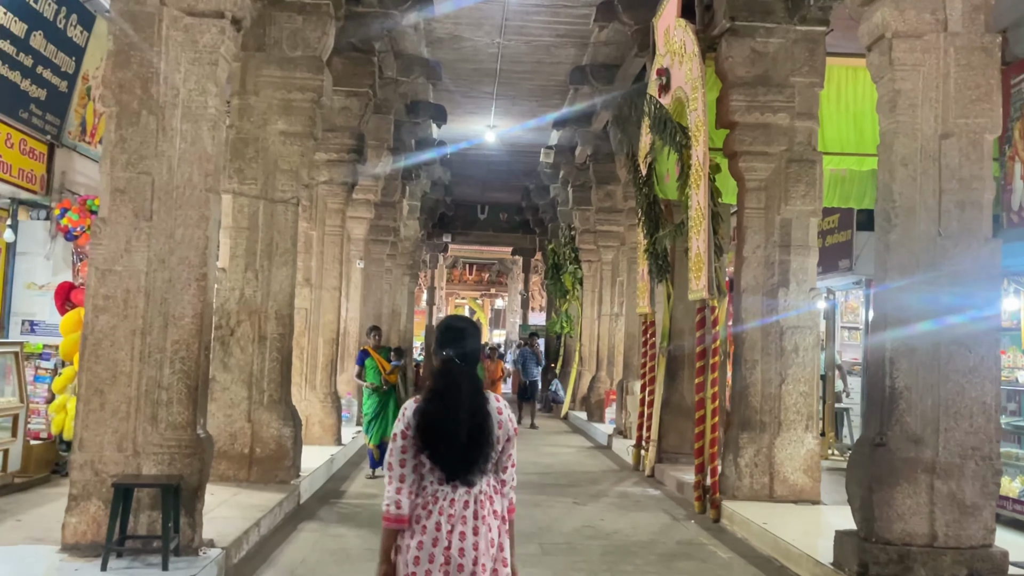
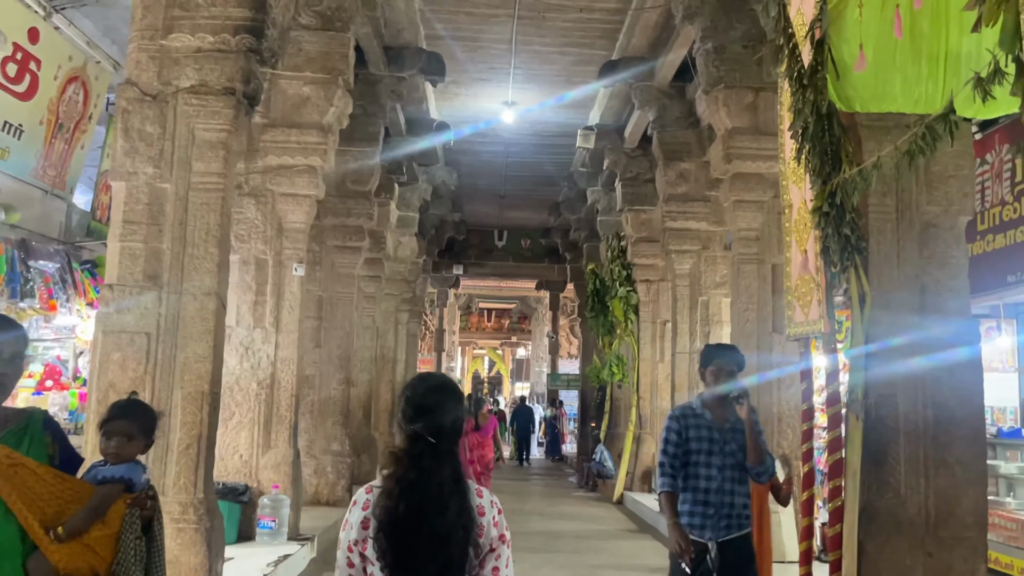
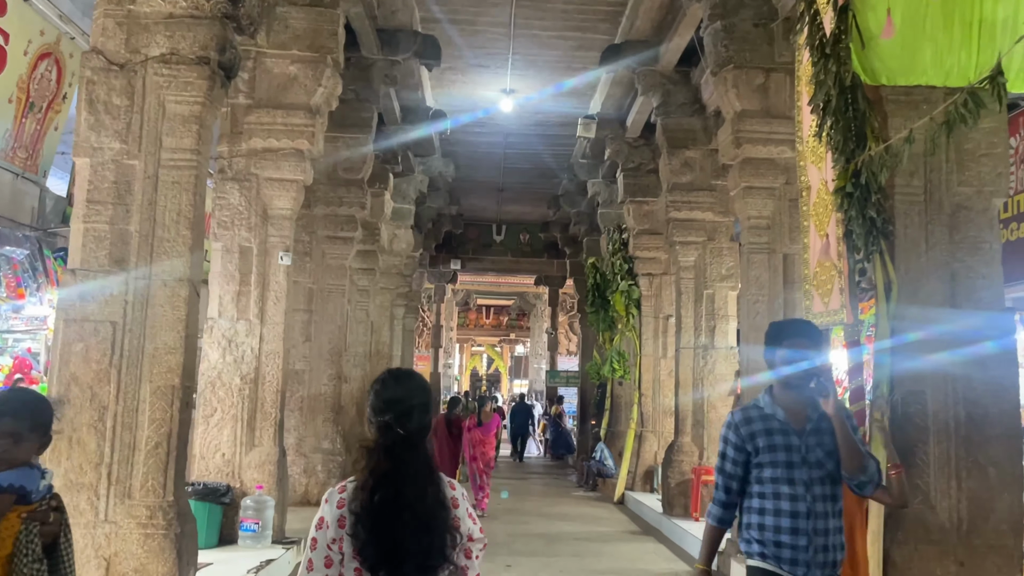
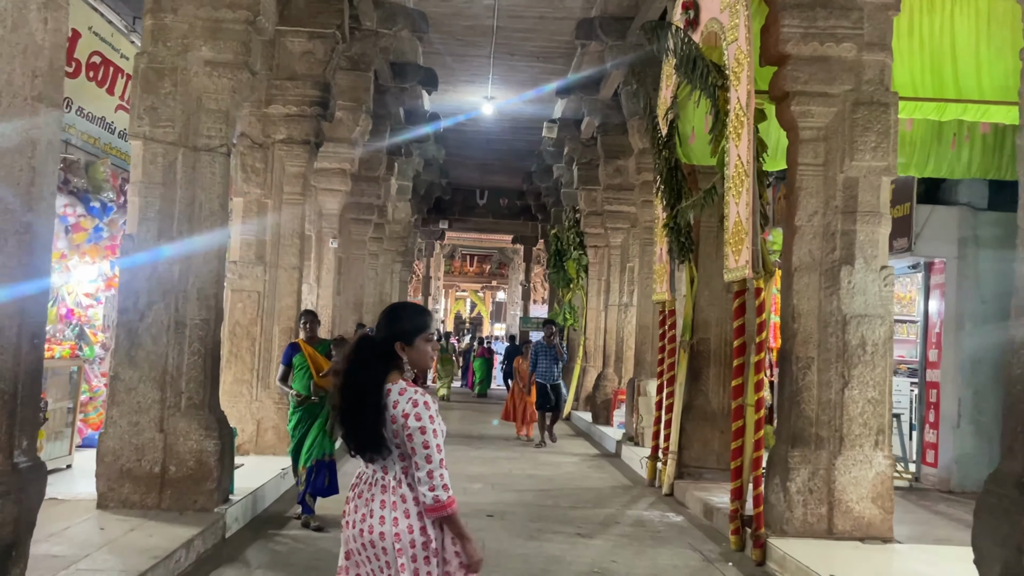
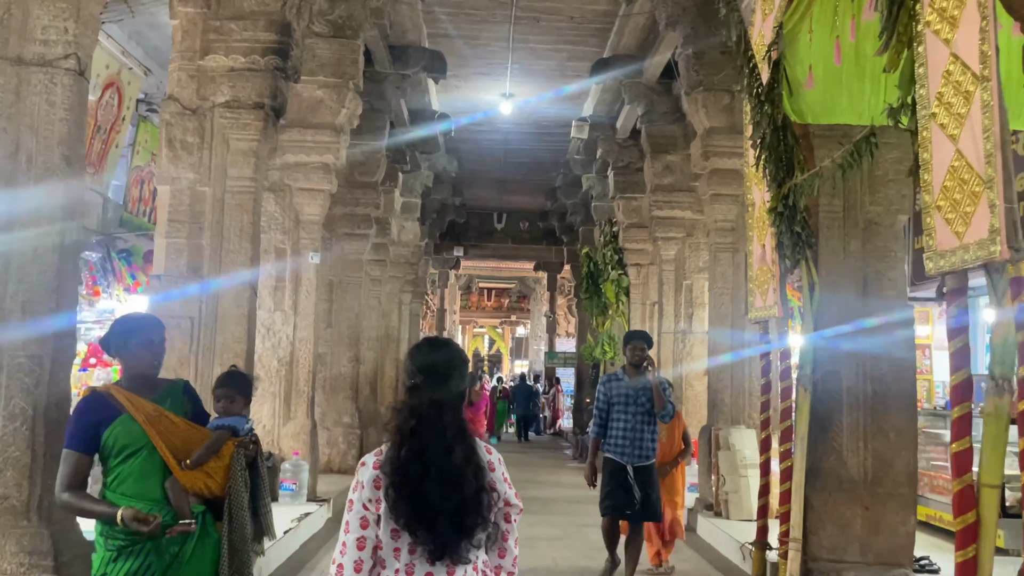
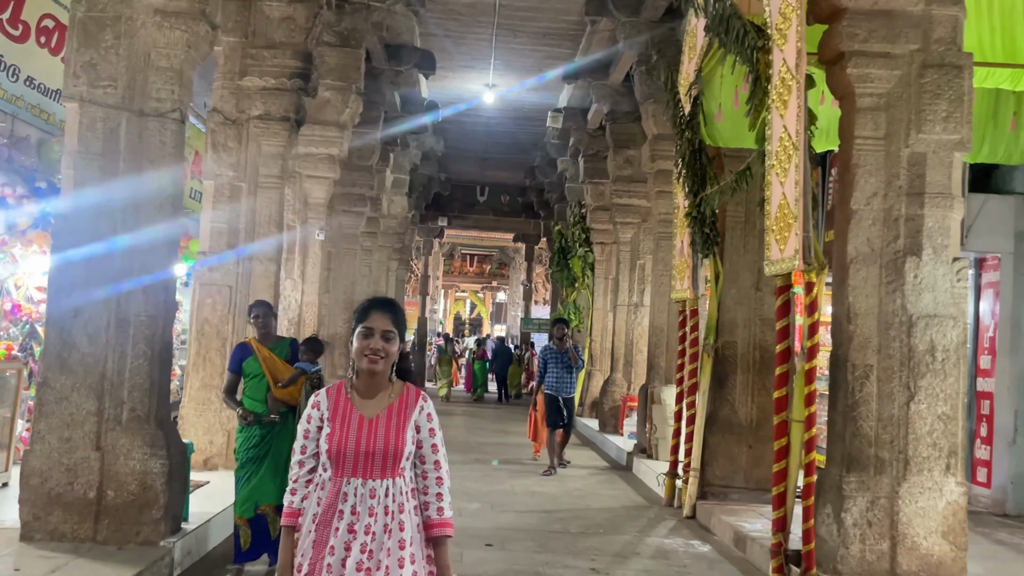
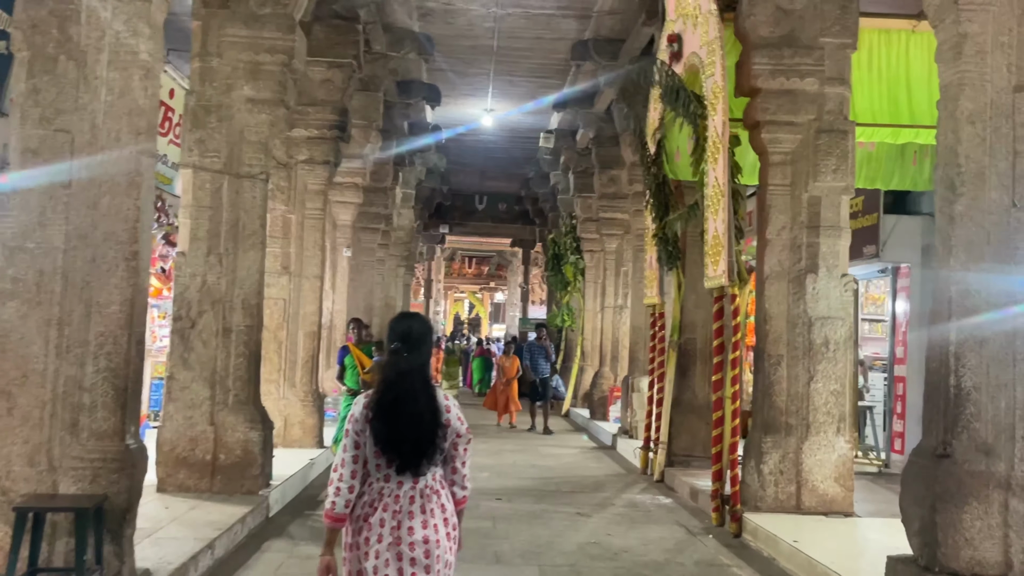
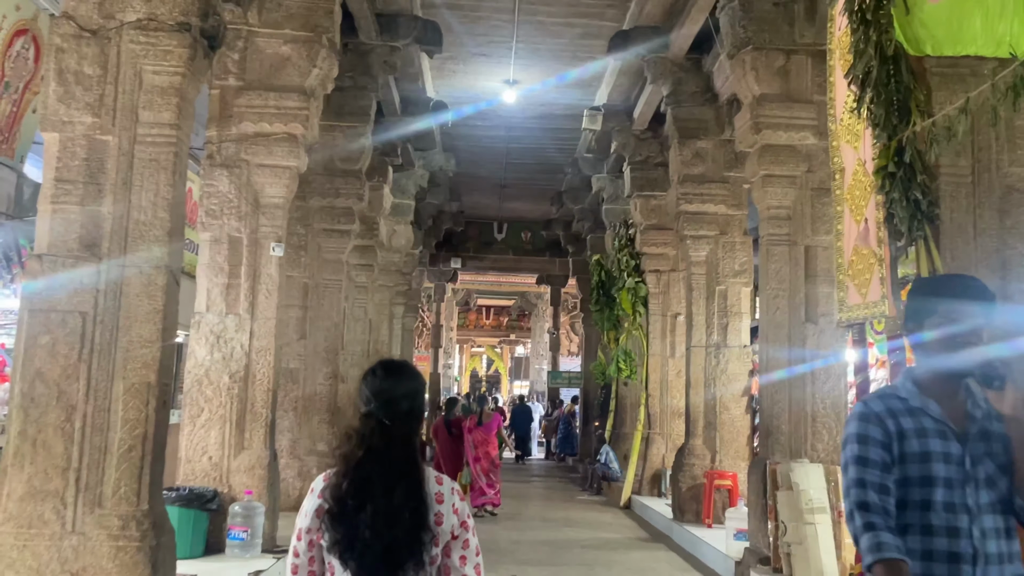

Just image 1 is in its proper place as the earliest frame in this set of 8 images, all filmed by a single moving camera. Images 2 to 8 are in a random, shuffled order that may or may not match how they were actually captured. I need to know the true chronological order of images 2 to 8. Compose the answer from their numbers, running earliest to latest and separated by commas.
7, 4, 6, 5, 2, 3, 8
